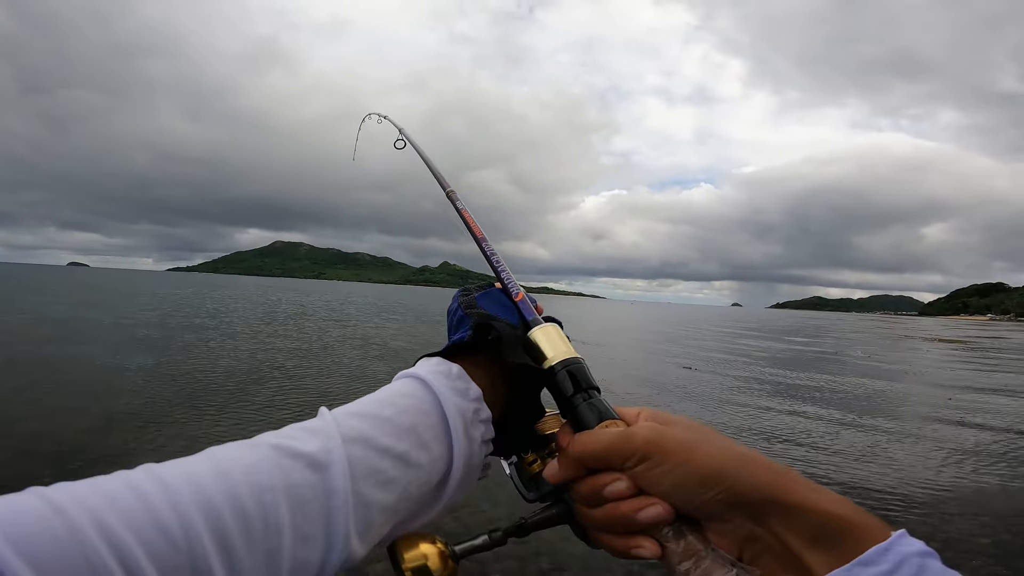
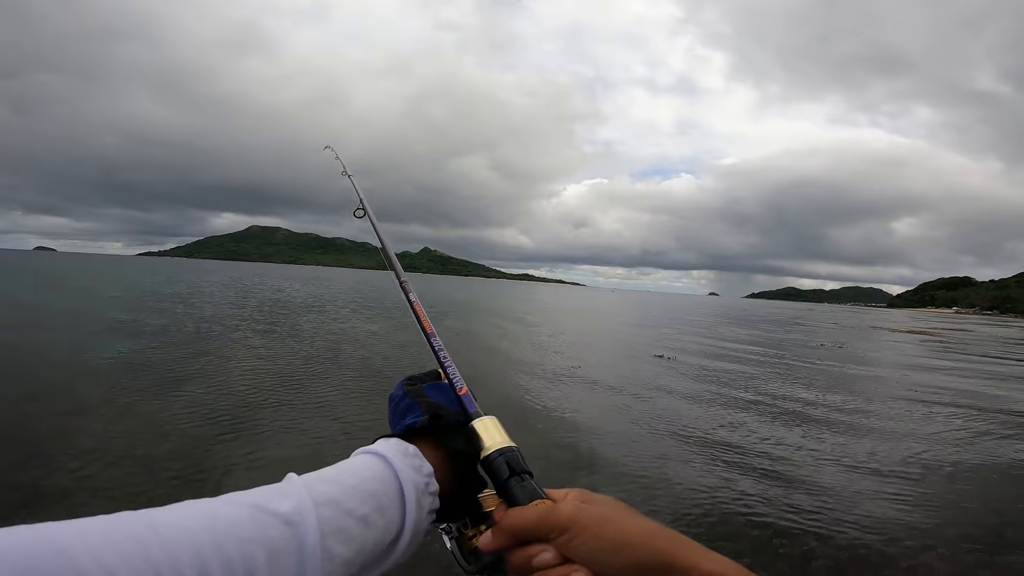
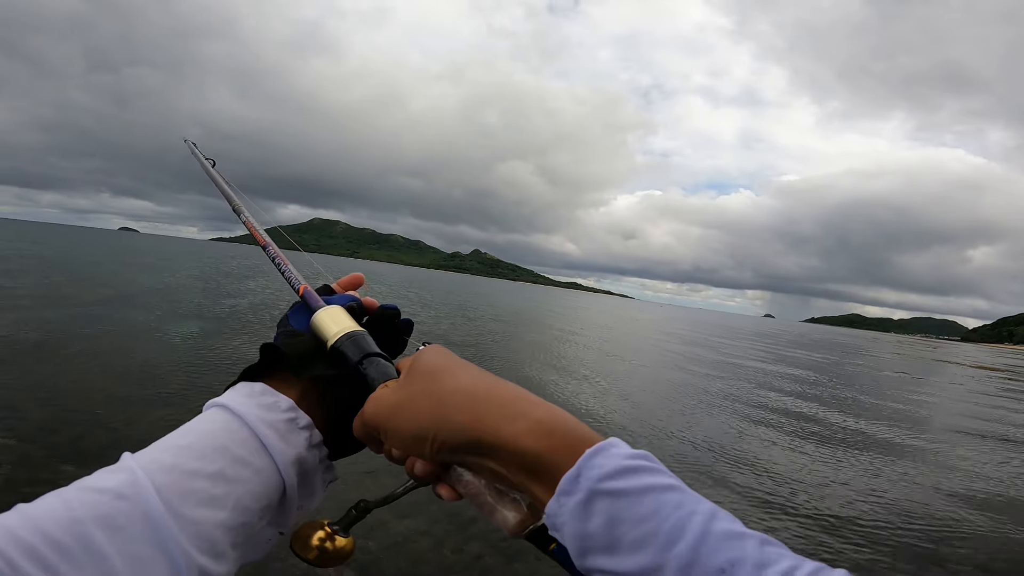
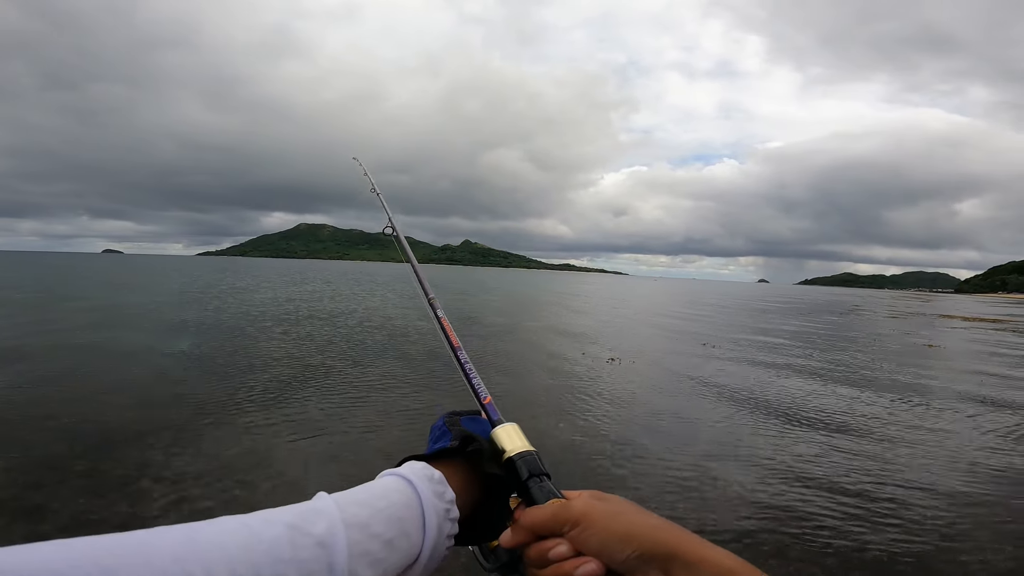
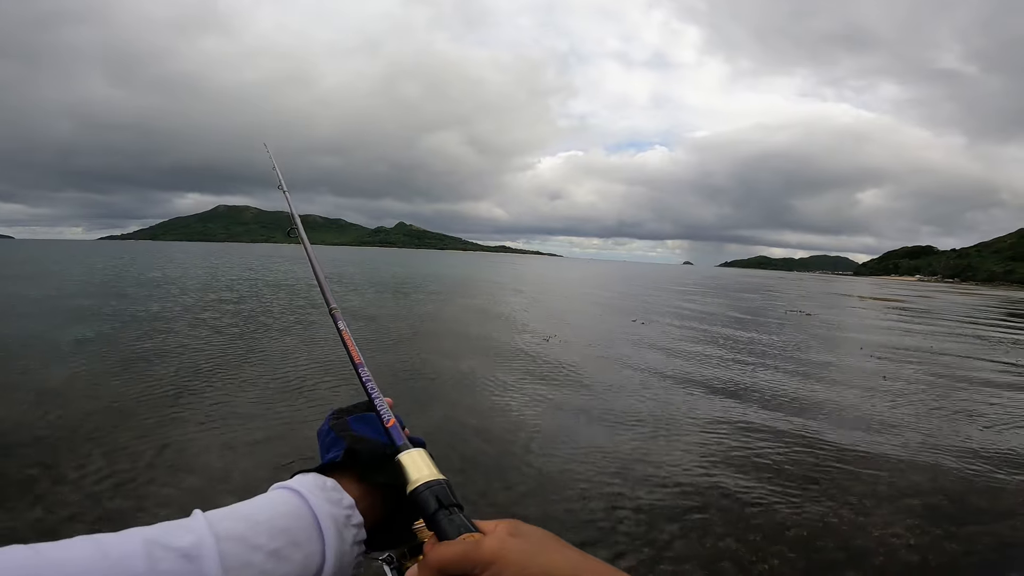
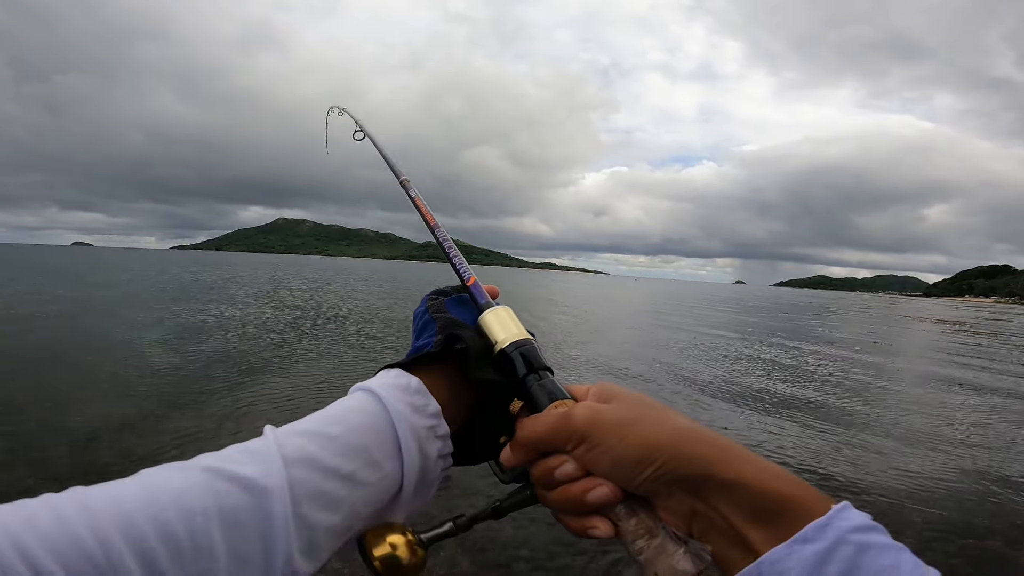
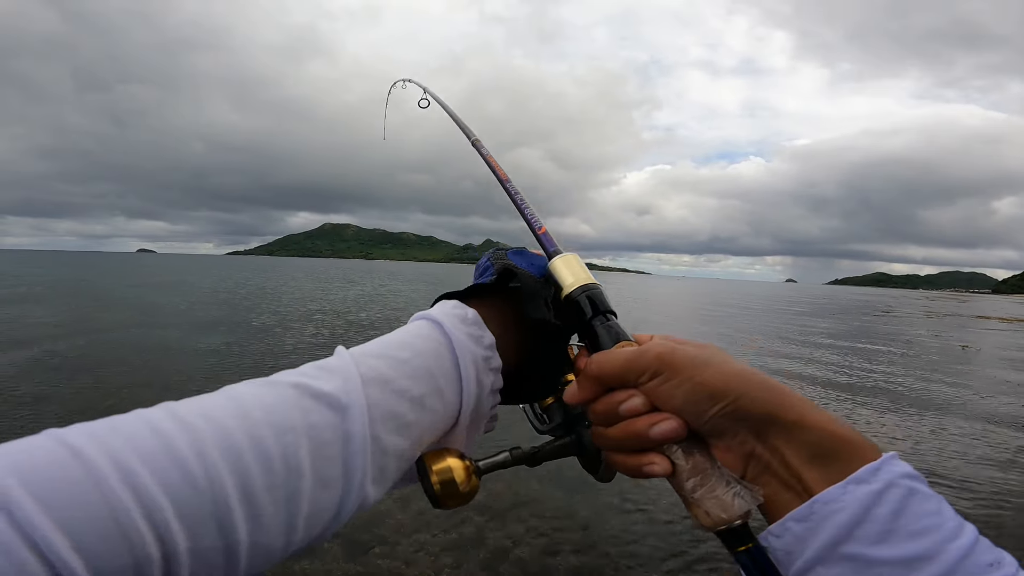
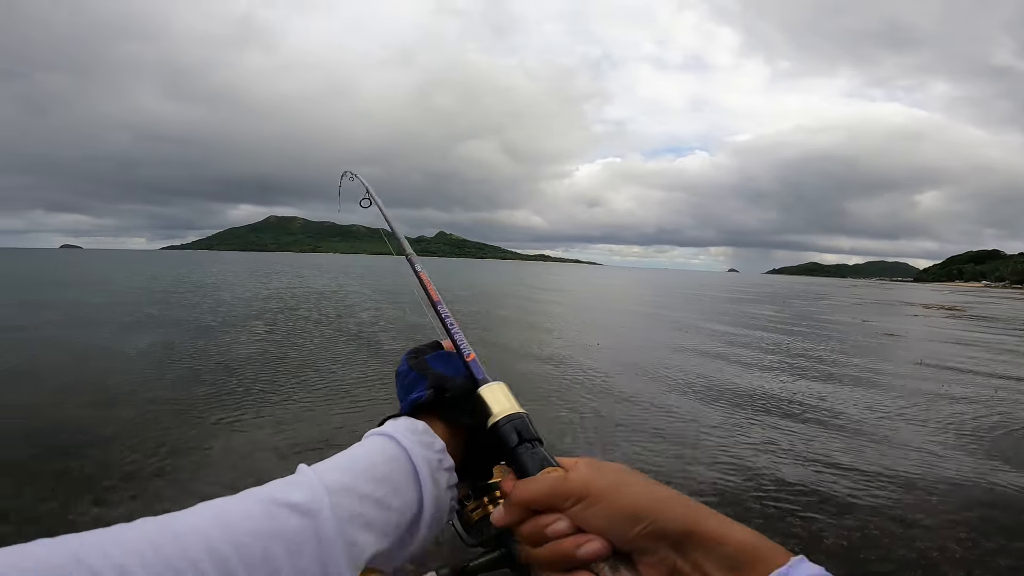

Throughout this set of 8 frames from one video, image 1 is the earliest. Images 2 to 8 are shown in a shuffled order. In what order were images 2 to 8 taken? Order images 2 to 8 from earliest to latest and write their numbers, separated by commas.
2, 5, 8, 7, 4, 6, 3
